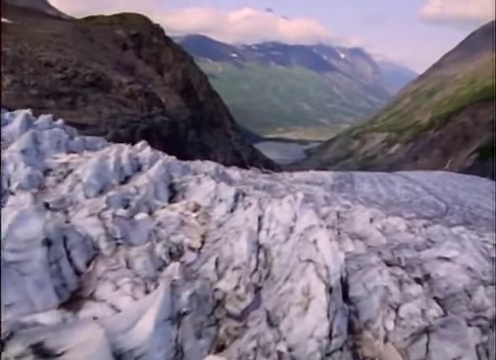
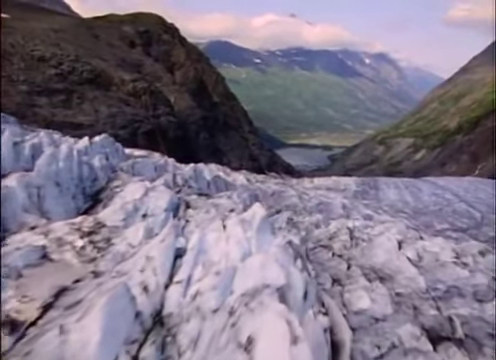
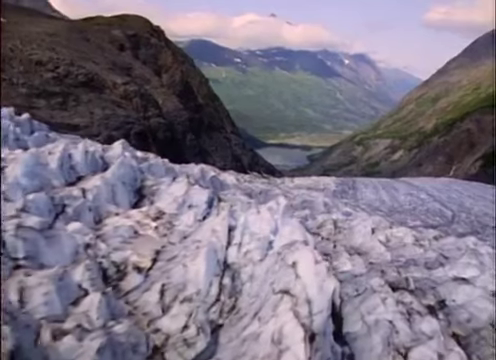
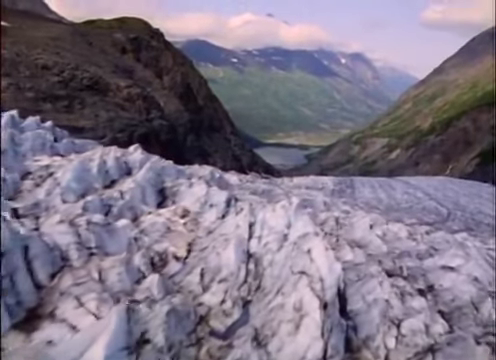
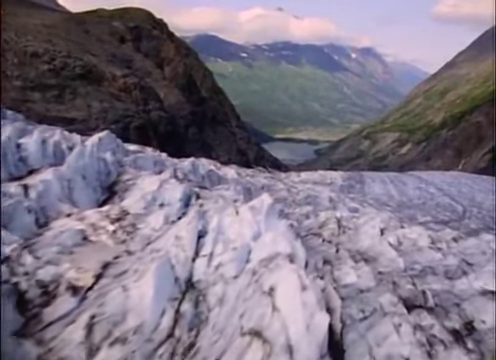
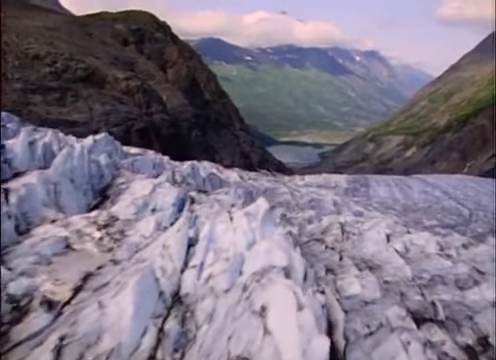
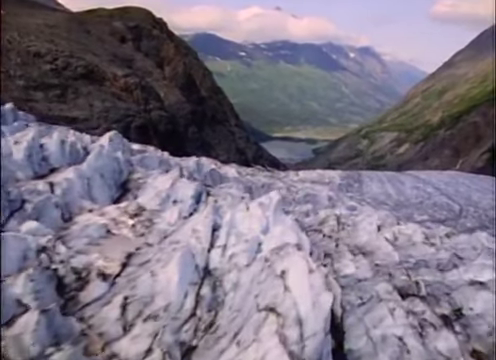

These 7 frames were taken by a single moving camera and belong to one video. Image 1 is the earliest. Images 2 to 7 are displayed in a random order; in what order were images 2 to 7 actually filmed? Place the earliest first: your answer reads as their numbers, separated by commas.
4, 3, 7, 5, 6, 2
